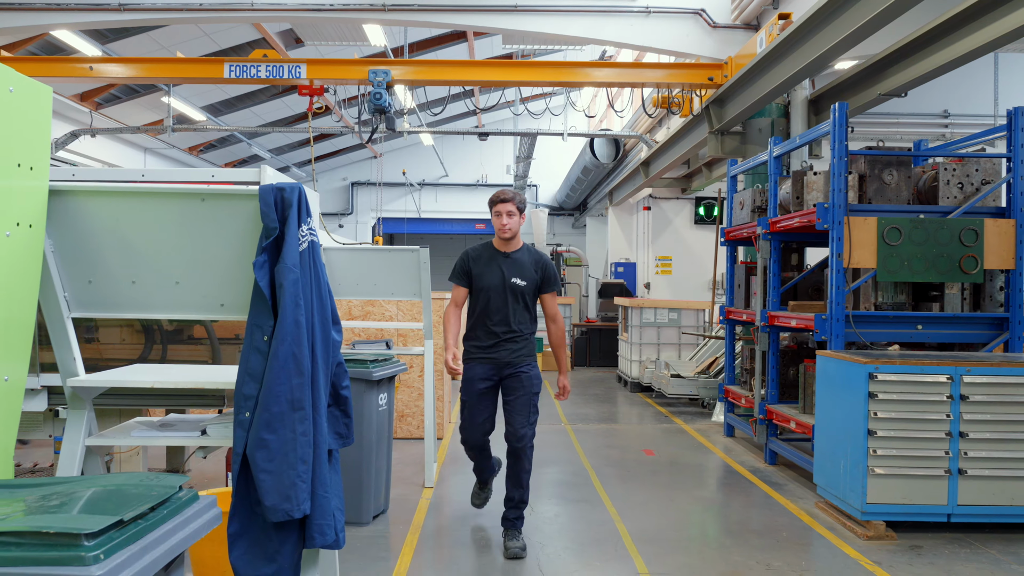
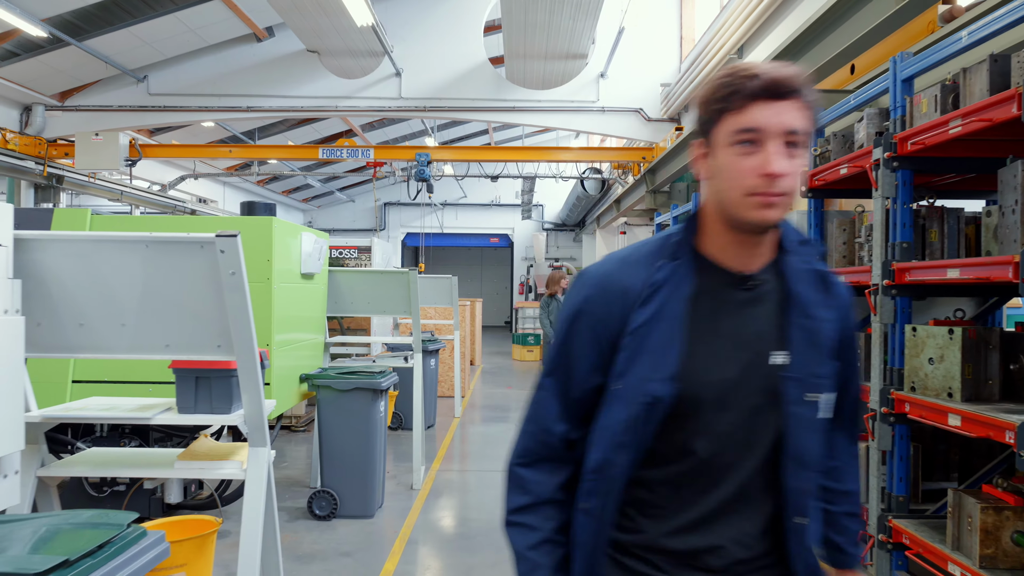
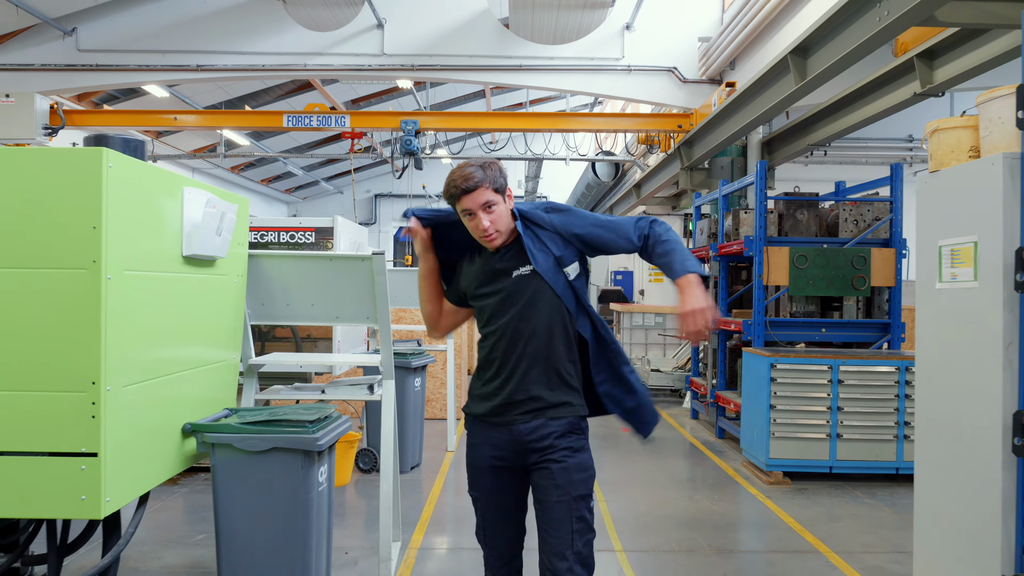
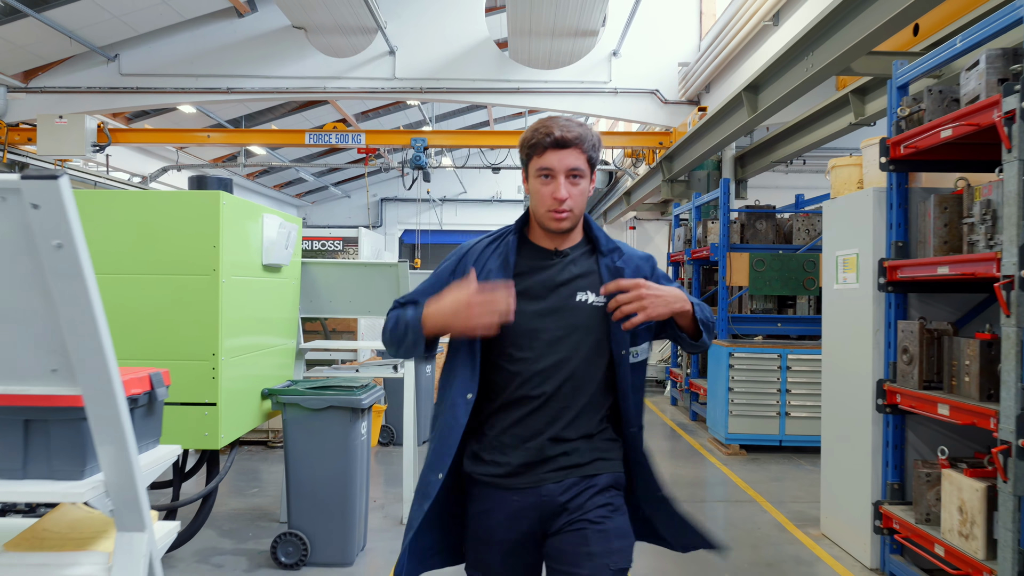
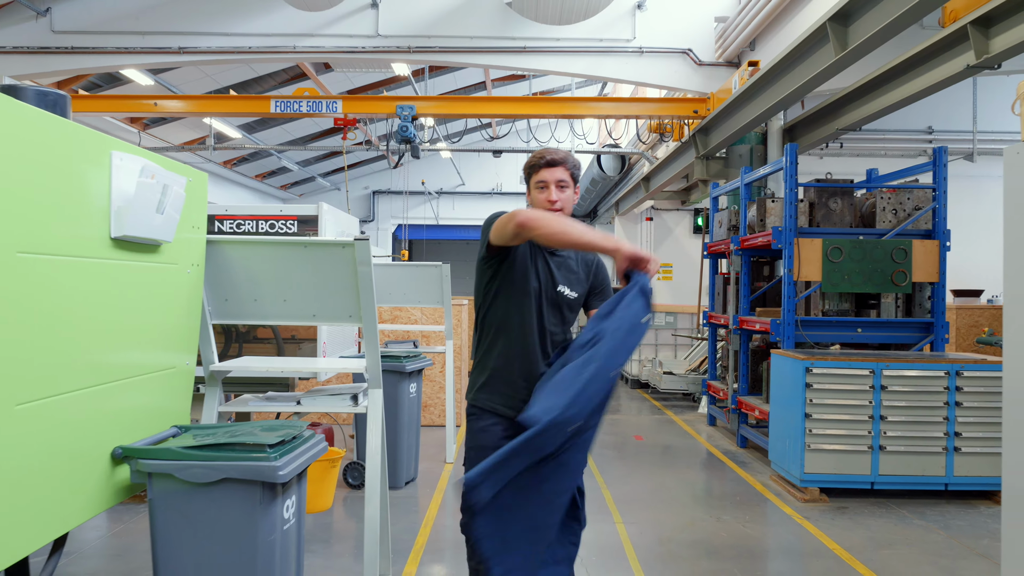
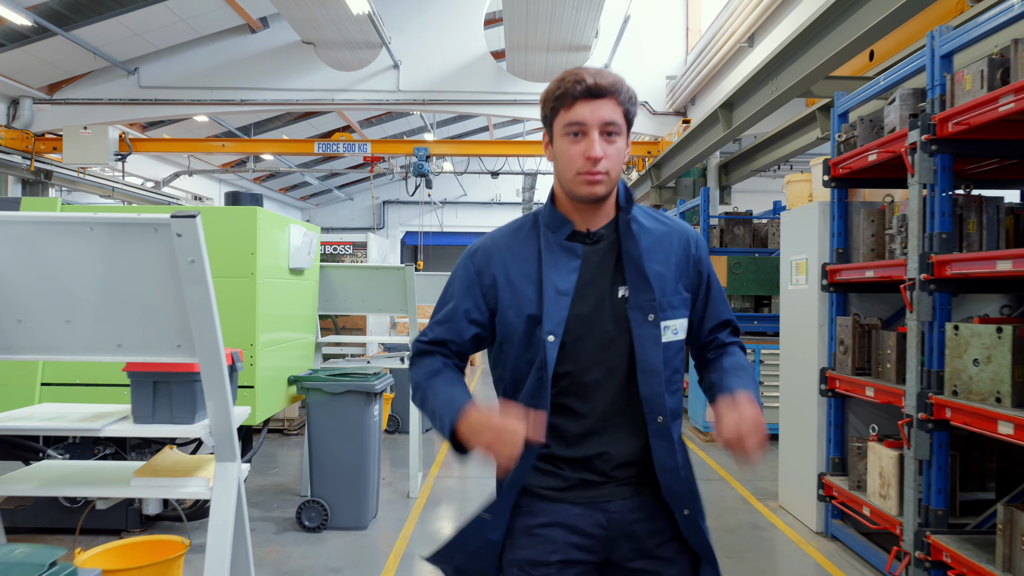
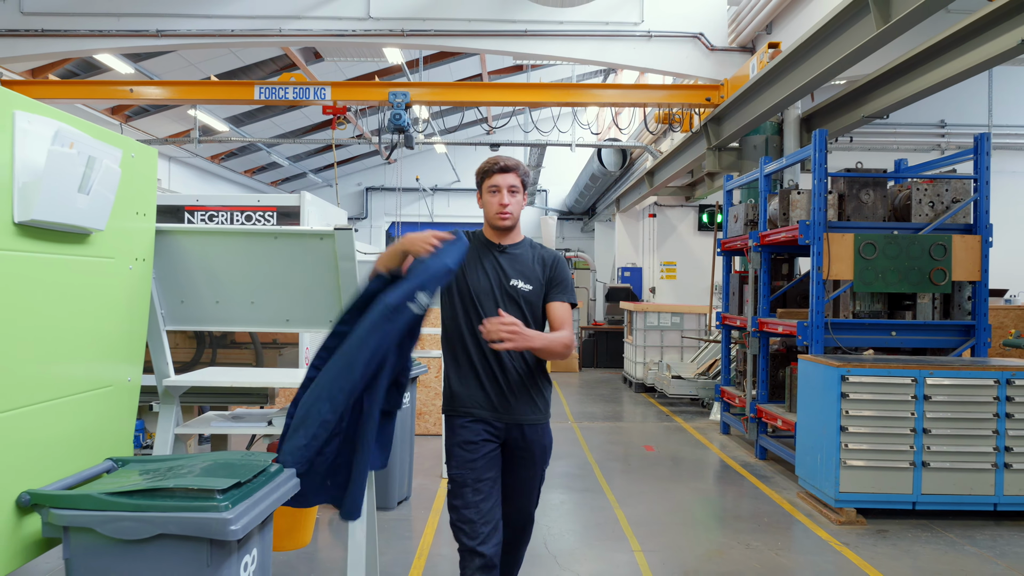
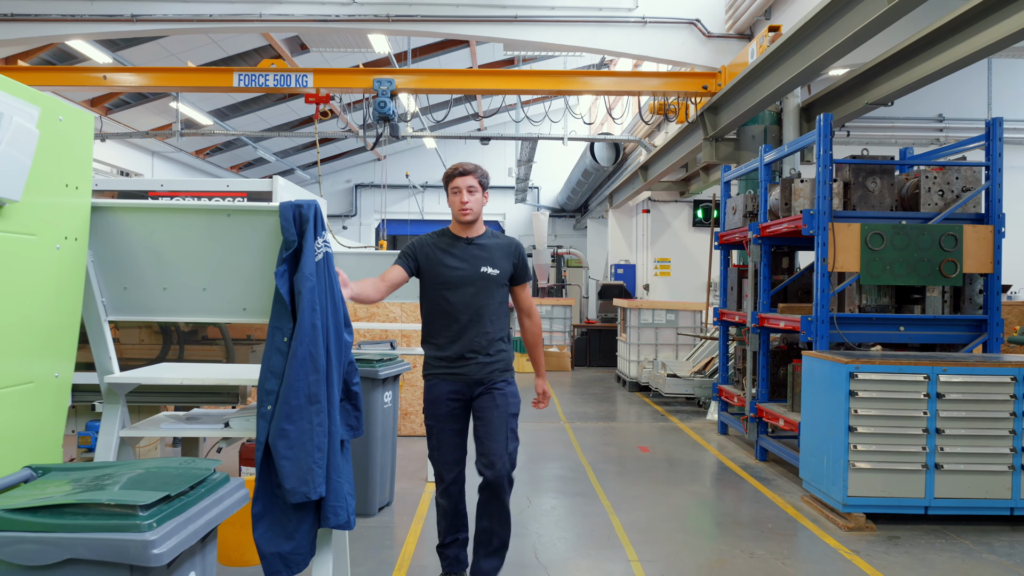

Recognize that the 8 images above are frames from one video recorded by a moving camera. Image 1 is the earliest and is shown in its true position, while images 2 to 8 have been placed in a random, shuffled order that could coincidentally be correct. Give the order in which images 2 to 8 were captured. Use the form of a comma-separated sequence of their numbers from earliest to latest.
8, 7, 5, 3, 4, 6, 2
